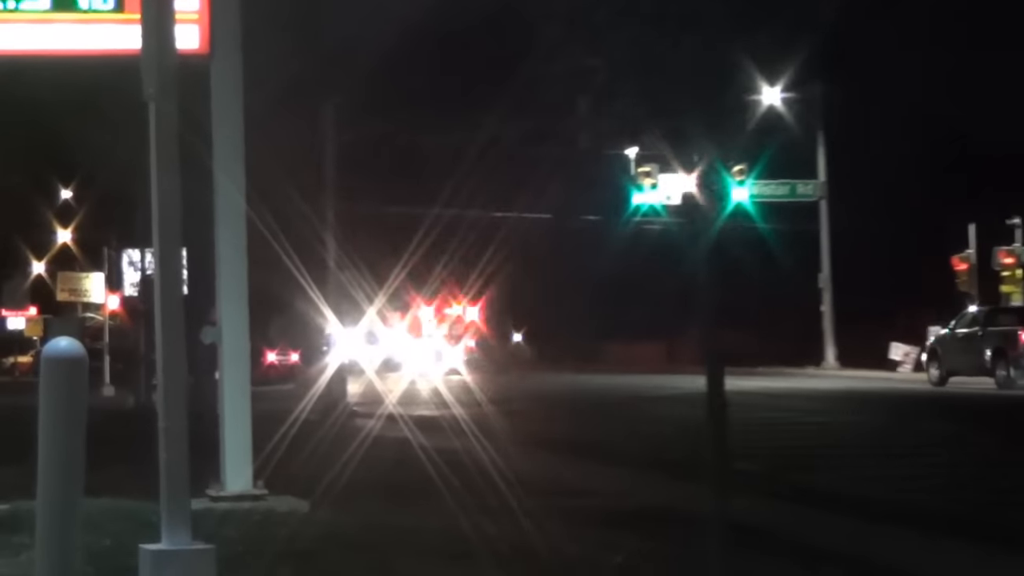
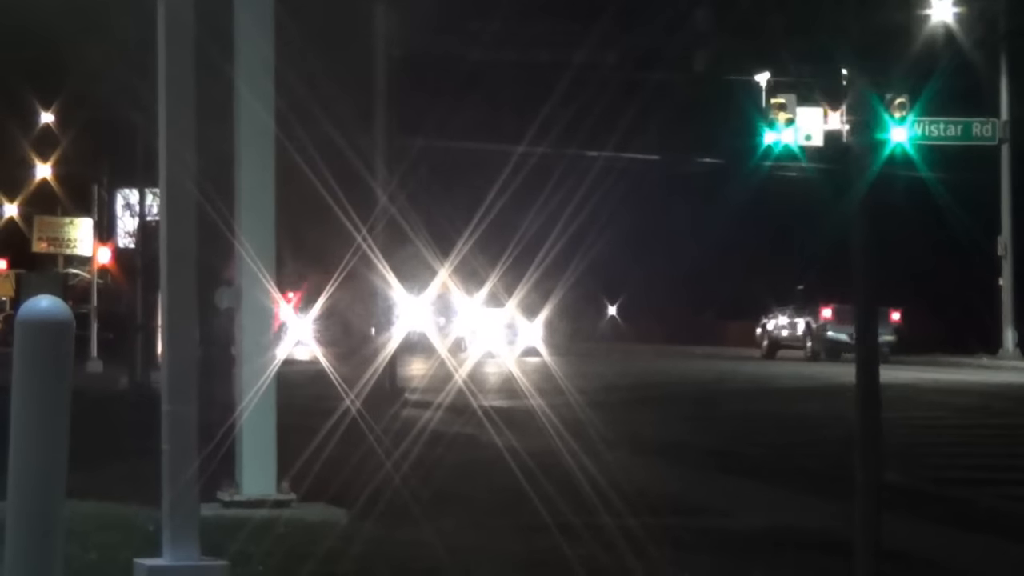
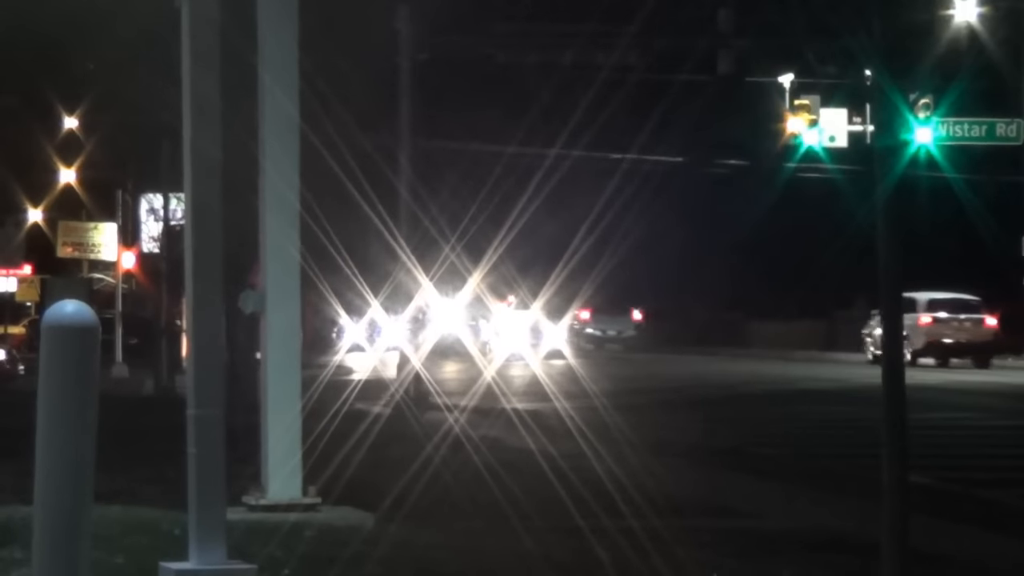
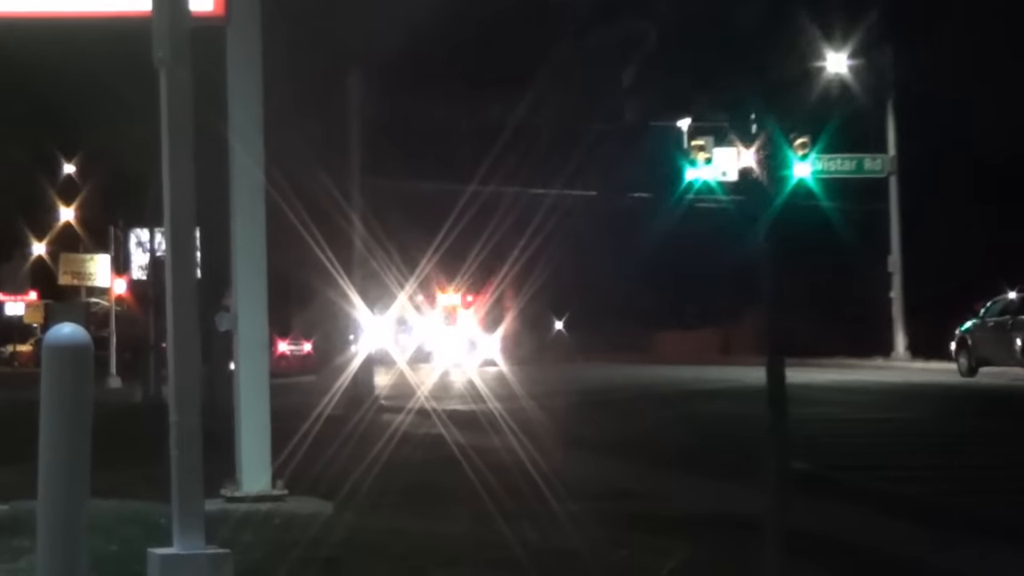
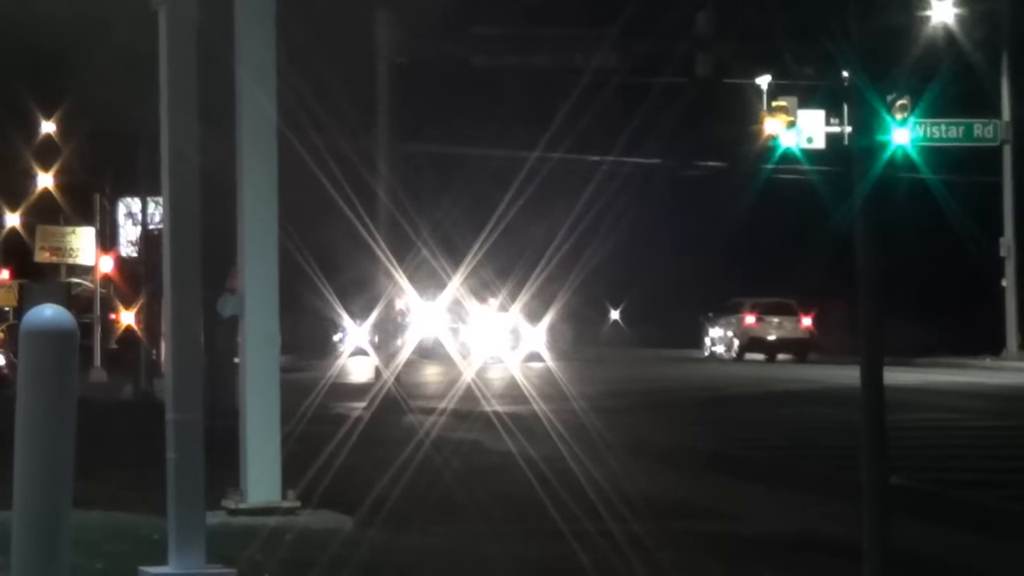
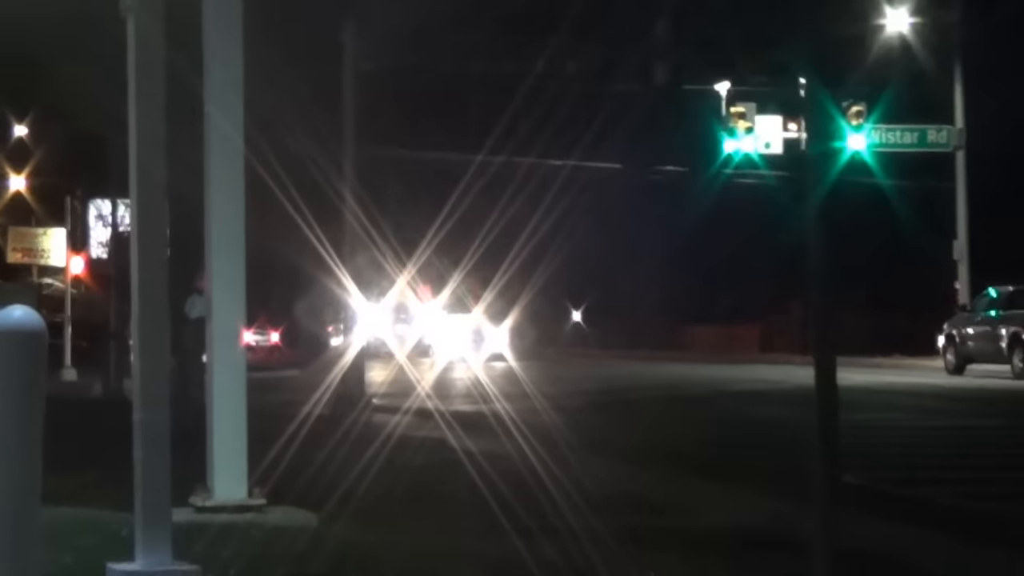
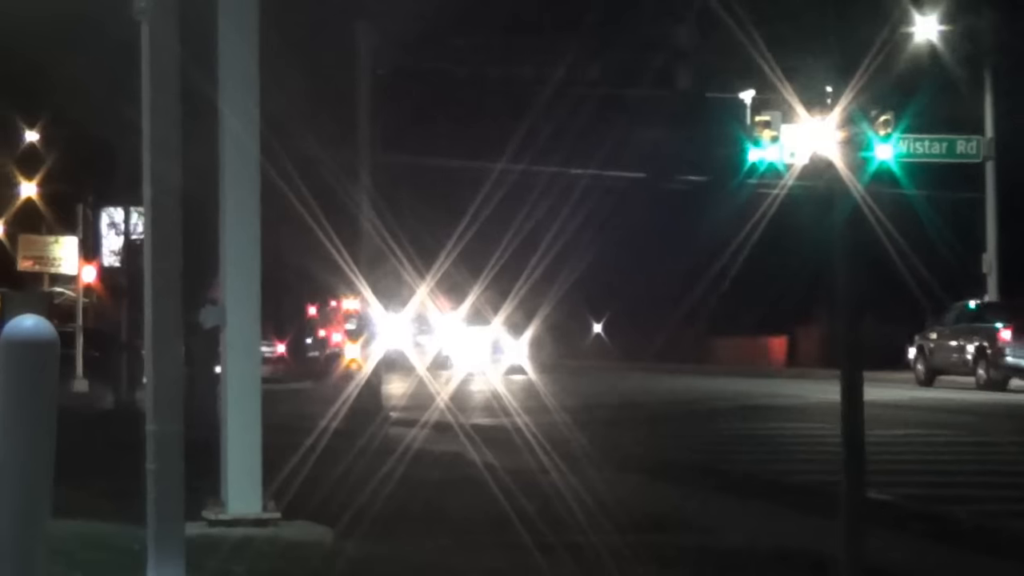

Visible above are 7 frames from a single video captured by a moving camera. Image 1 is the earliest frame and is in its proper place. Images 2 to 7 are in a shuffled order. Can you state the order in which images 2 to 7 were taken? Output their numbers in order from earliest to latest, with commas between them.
4, 6, 7, 2, 3, 5
